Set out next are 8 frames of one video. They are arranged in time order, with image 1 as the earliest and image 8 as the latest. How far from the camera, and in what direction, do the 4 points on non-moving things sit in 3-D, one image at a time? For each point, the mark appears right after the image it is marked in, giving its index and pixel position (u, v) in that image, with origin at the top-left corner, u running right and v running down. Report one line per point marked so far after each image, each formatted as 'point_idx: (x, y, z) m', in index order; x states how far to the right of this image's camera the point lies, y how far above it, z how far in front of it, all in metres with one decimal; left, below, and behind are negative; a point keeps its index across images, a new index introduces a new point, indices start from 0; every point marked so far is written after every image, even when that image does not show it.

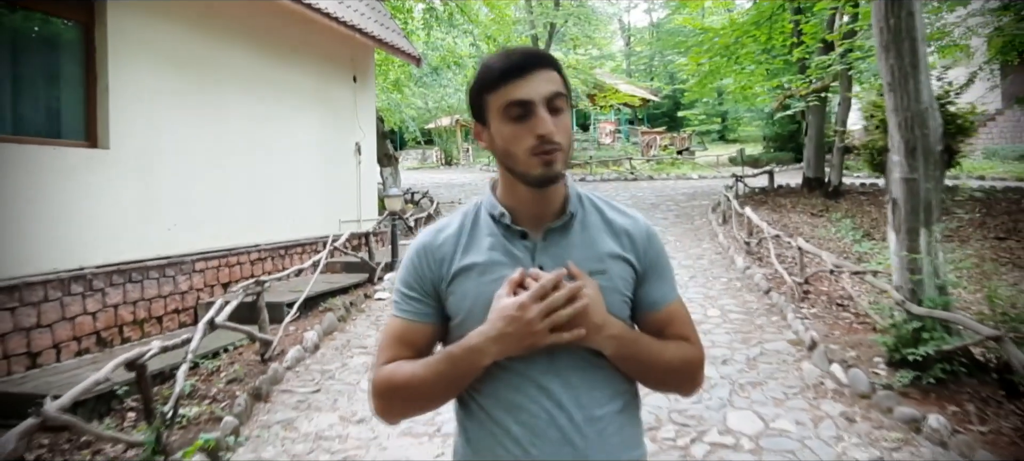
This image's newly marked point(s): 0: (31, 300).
0: (-3.8, -0.5, +5.1) m
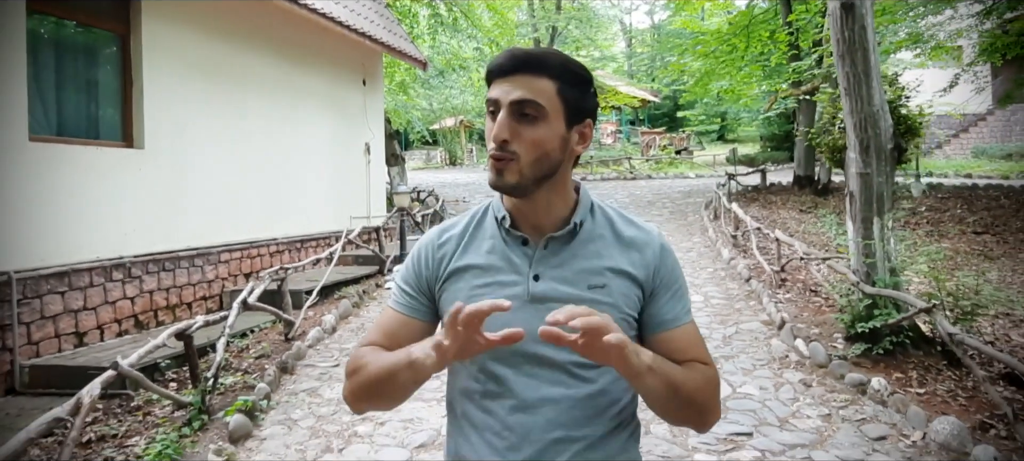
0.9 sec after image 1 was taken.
0: (-3.8, -0.5, +5.6) m
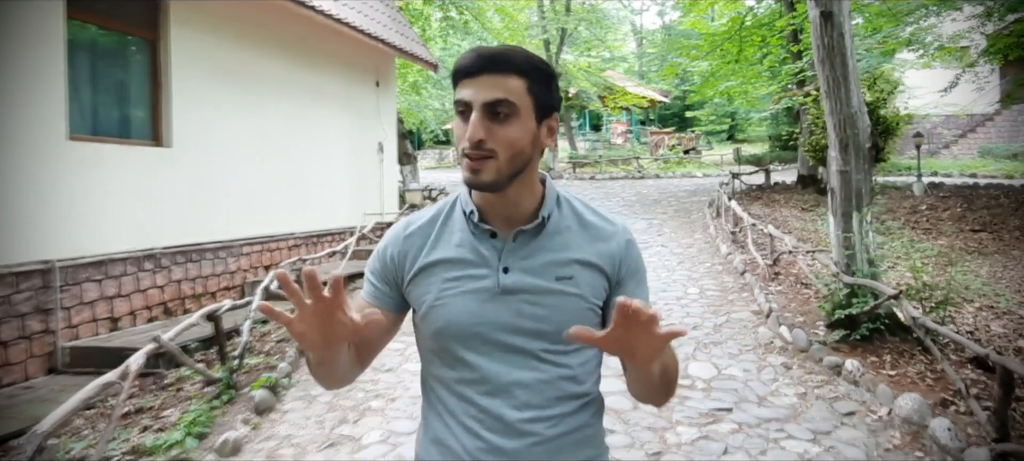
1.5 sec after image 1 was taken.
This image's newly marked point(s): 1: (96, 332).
0: (-3.8, -0.4, +6.1) m
1: (-3.8, -0.9, +5.9) m
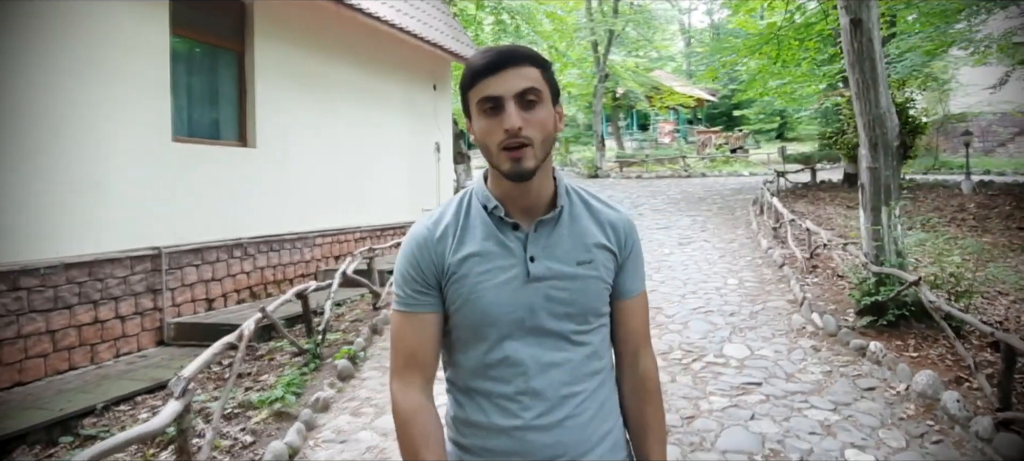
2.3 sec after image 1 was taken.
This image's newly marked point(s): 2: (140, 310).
0: (-3.3, -0.3, +6.9) m
1: (-3.3, -0.8, +6.7) m
2: (-3.5, -0.7, +6.1) m
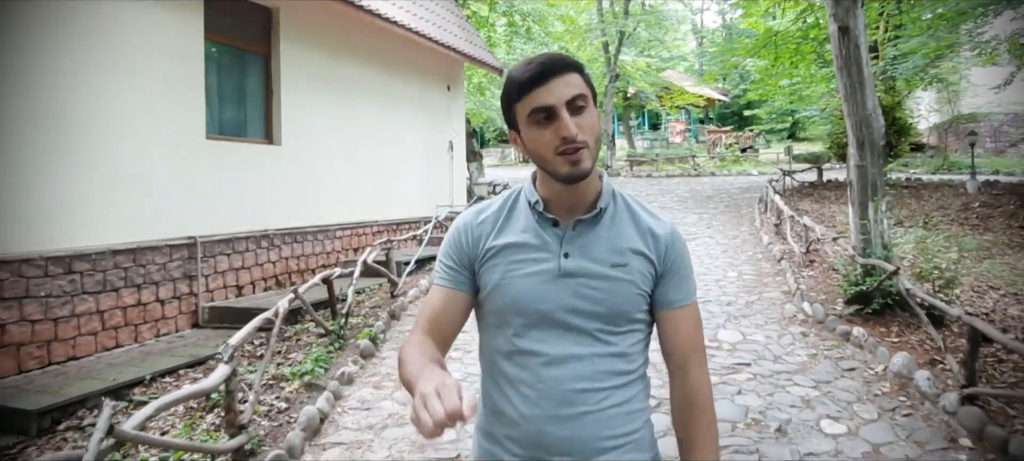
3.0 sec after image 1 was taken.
0: (-3.2, -0.2, +7.4) m
1: (-3.2, -0.7, +7.2) m
2: (-3.4, -0.6, +6.5) m
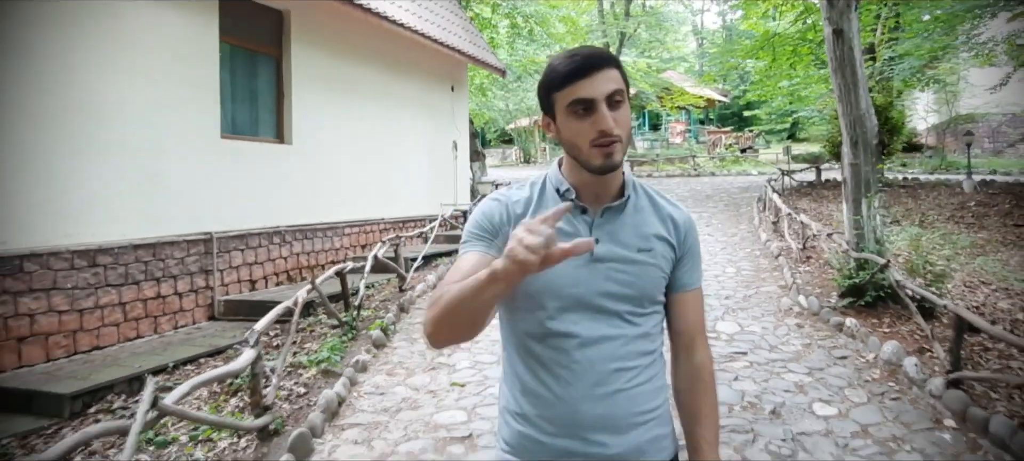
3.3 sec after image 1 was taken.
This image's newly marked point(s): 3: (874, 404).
0: (-3.1, -0.2, +7.6) m
1: (-3.2, -0.7, +7.5) m
2: (-3.4, -0.6, +6.8) m
3: (+2.4, -1.2, +4.3) m
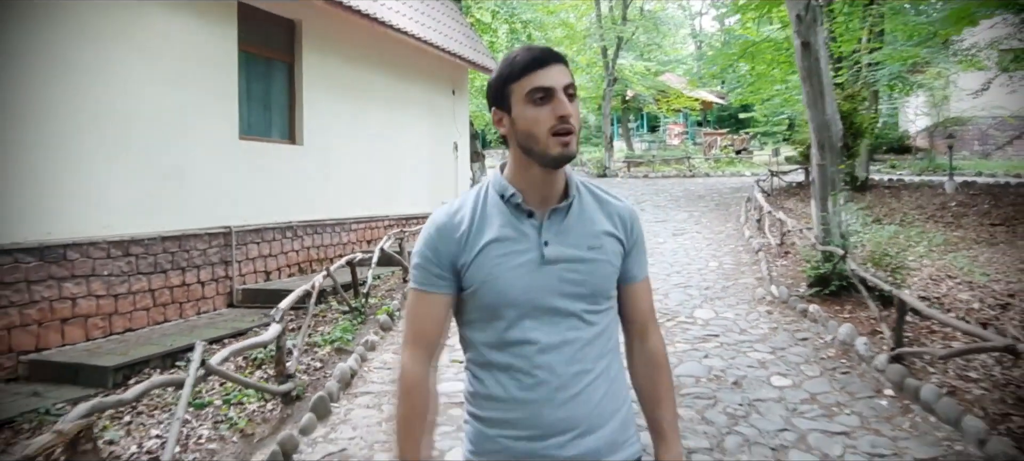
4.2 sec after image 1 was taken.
0: (-3.1, -0.1, +8.2) m
1: (-3.2, -0.6, +8.0) m
2: (-3.4, -0.5, +7.3) m
3: (+2.4, -1.1, +4.9) m
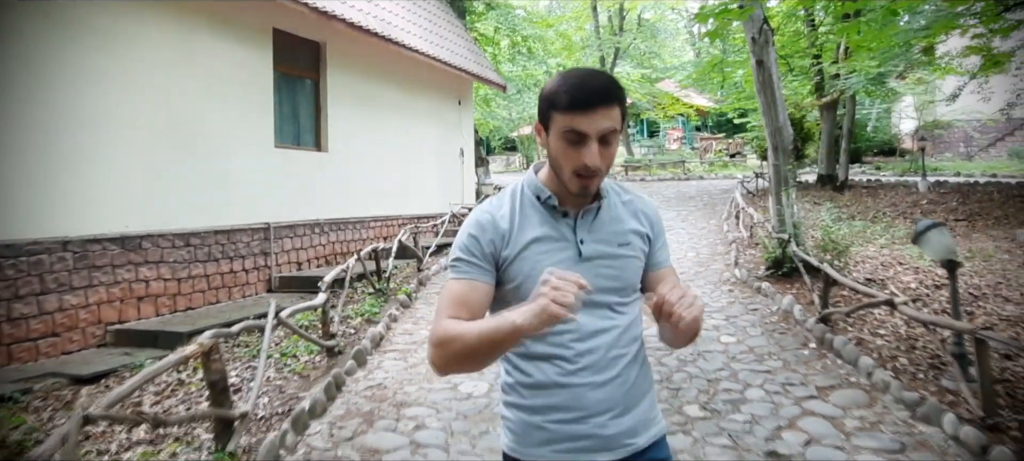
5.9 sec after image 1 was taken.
0: (-3.1, 0.0, +9.4) m
1: (-3.2, -0.6, +9.2) m
2: (-3.4, -0.5, +8.5) m
3: (+2.4, -1.0, +6.0) m
